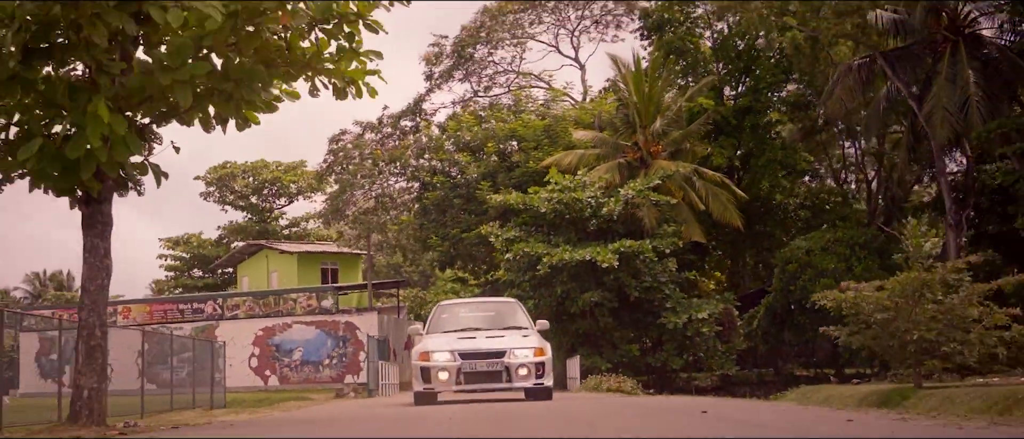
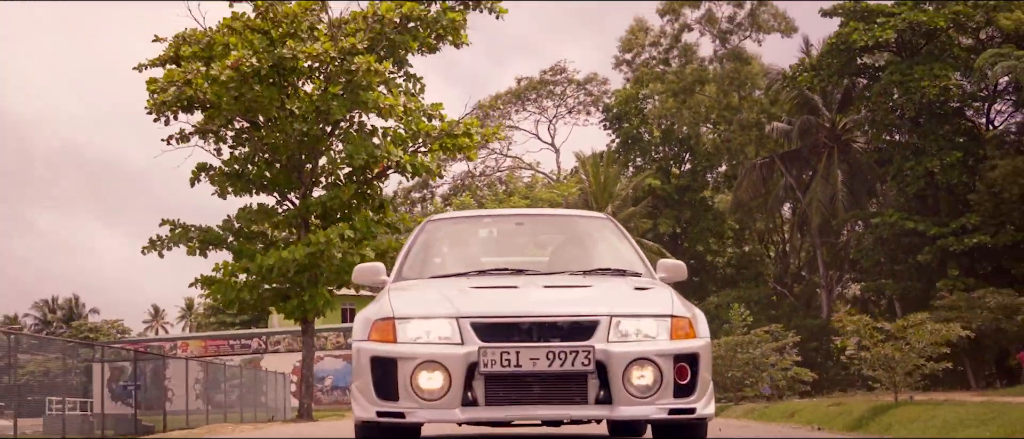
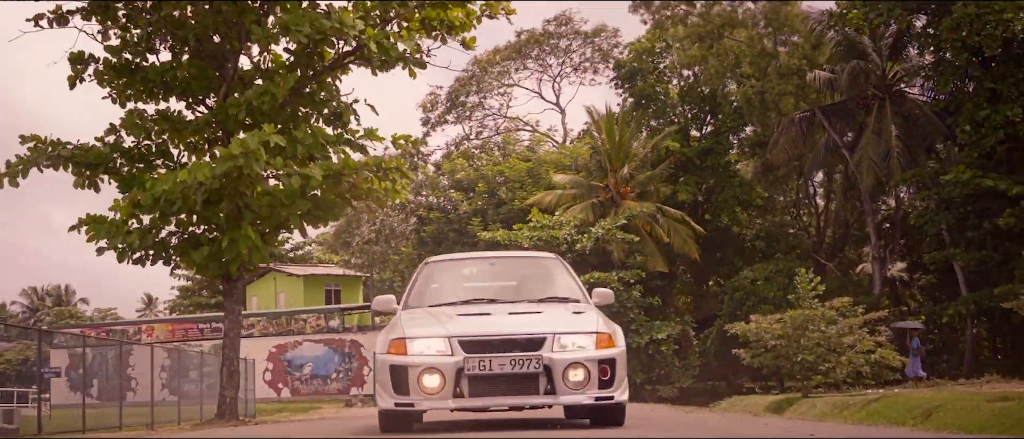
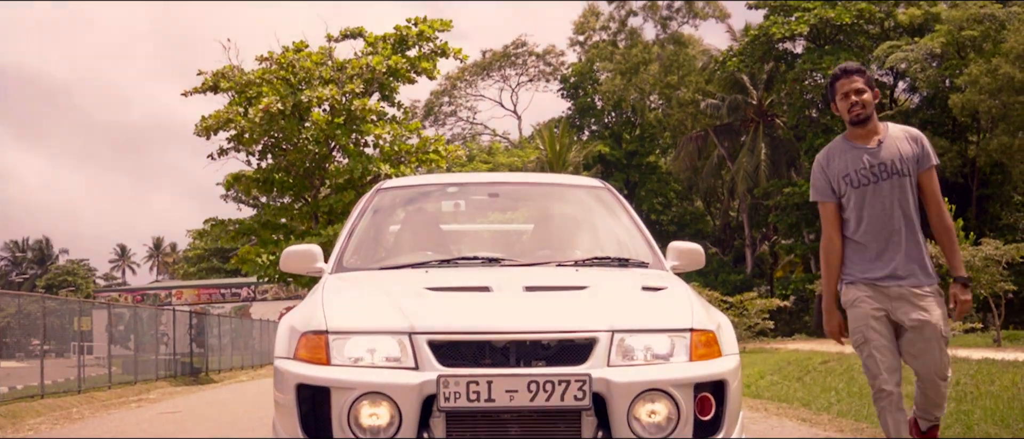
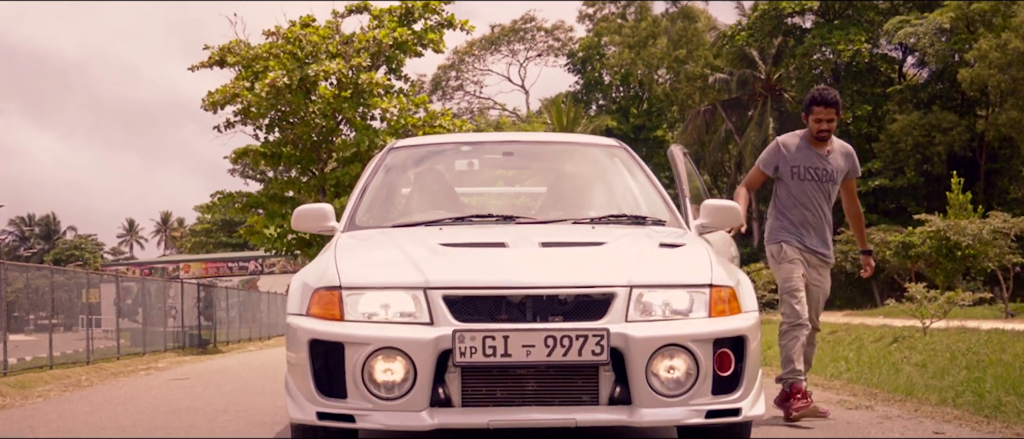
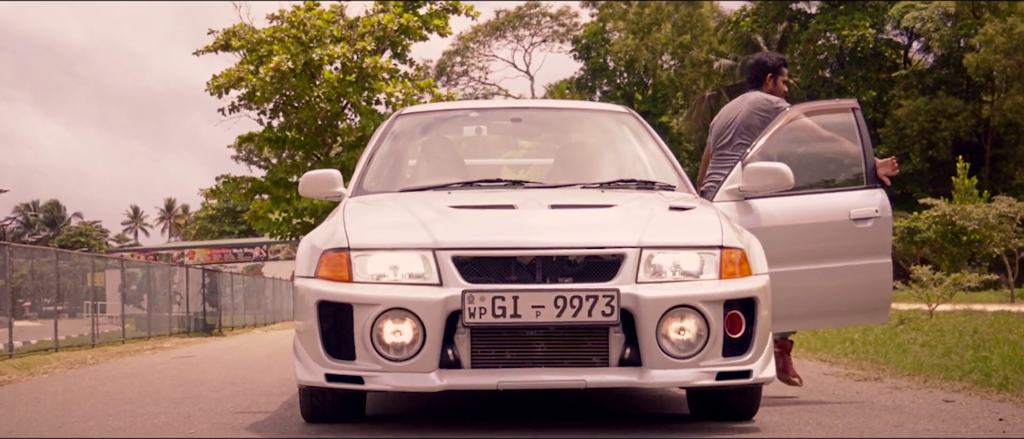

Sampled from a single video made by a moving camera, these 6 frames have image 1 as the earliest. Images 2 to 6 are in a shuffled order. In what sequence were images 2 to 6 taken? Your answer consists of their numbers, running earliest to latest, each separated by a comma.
3, 2, 6, 5, 4
